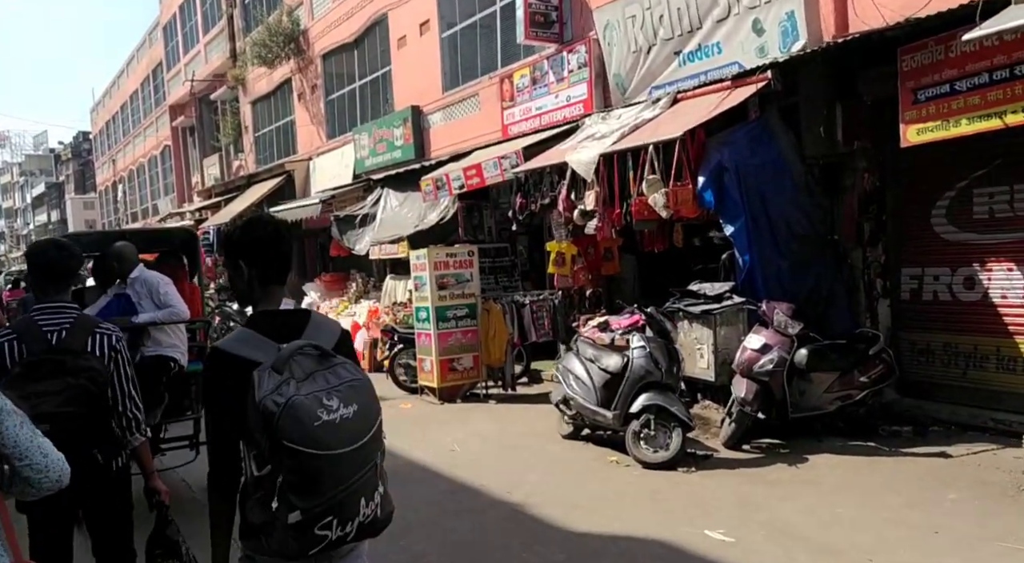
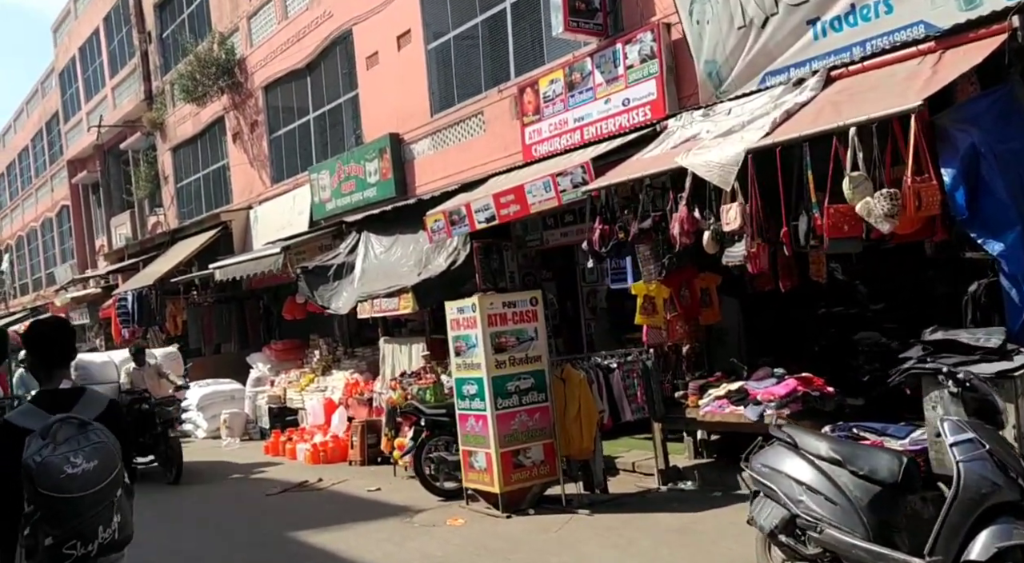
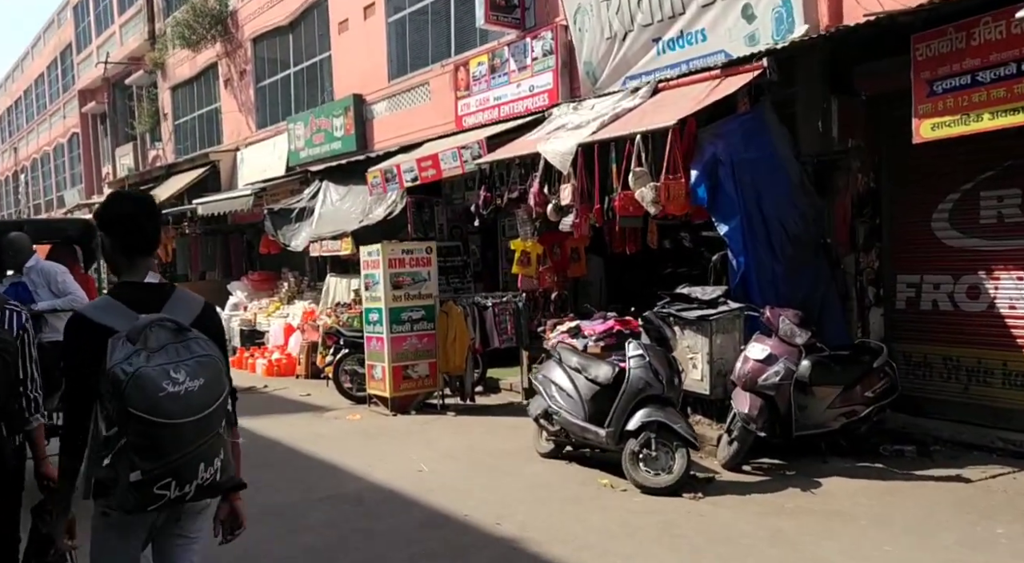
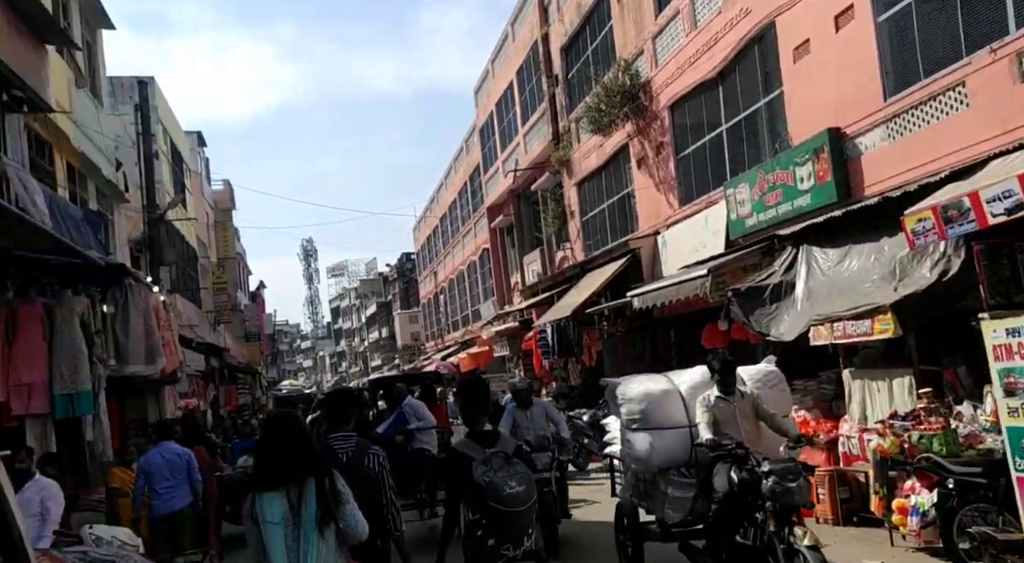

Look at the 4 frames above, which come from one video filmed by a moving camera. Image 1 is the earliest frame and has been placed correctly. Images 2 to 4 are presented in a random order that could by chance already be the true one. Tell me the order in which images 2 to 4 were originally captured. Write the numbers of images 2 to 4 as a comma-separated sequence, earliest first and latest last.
3, 2, 4
